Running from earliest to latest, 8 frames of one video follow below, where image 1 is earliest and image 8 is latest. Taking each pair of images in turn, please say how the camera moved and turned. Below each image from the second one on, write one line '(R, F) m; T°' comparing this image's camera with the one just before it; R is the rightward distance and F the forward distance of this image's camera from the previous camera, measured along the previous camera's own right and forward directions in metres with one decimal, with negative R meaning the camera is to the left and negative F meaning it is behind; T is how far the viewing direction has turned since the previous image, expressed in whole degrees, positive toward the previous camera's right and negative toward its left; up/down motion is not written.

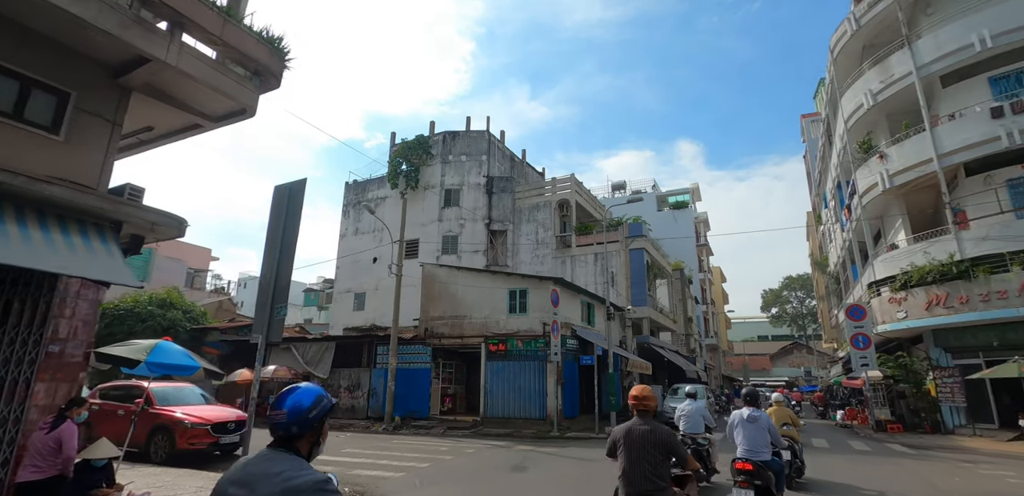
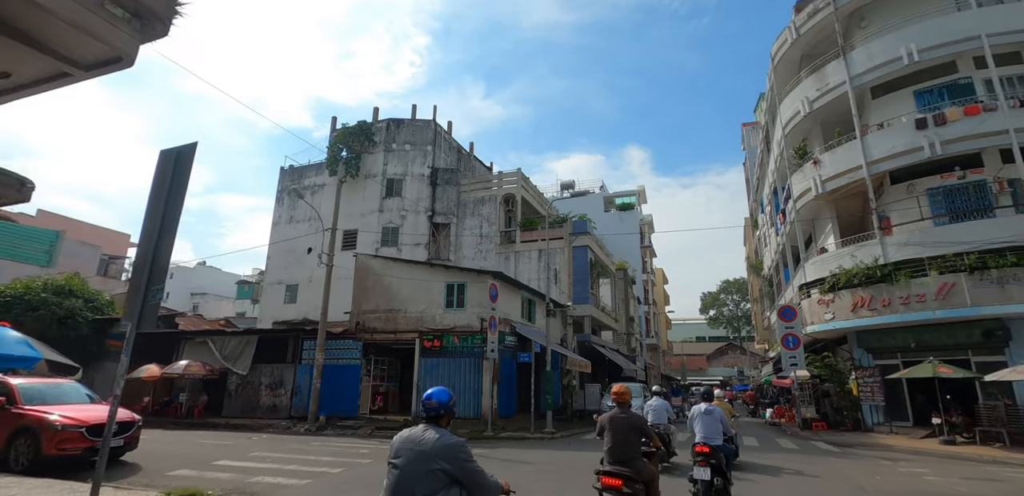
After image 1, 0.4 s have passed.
(+0.4, +0.7) m; +6°
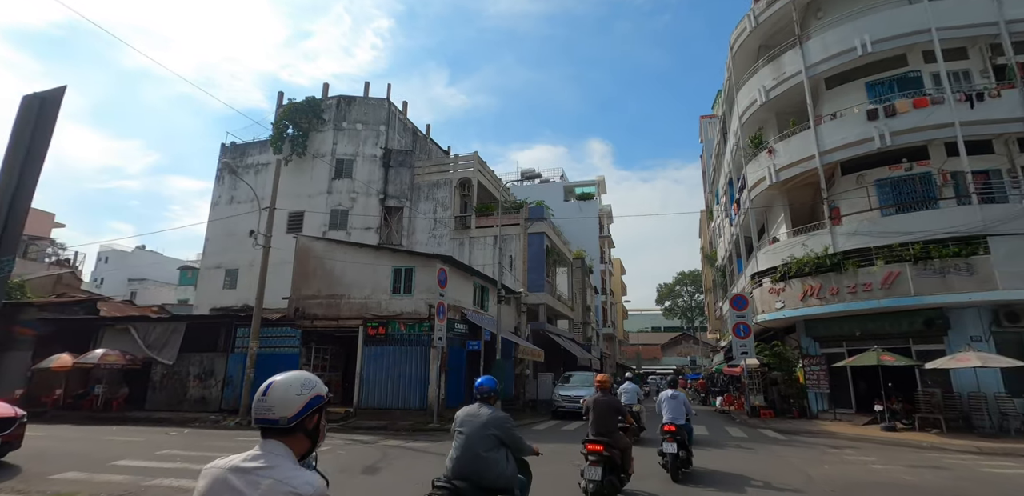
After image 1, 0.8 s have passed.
(+0.4, +0.7) m; +4°
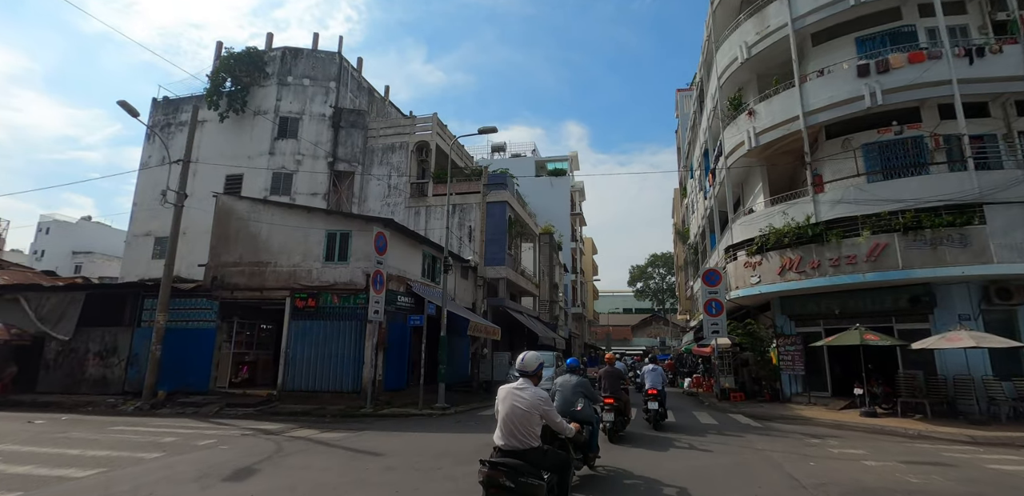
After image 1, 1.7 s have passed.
(+0.8, +1.9) m; +3°
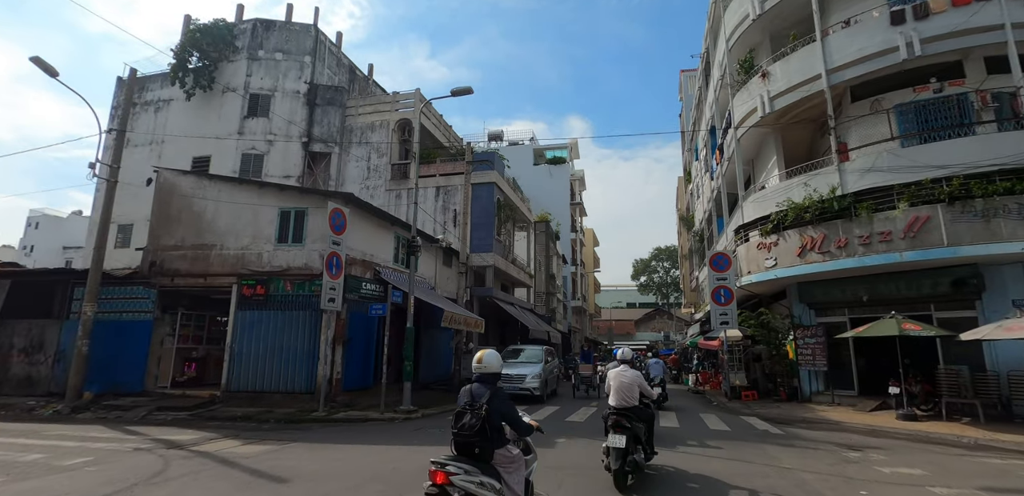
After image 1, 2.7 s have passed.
(+0.7, +2.0) m; 0°
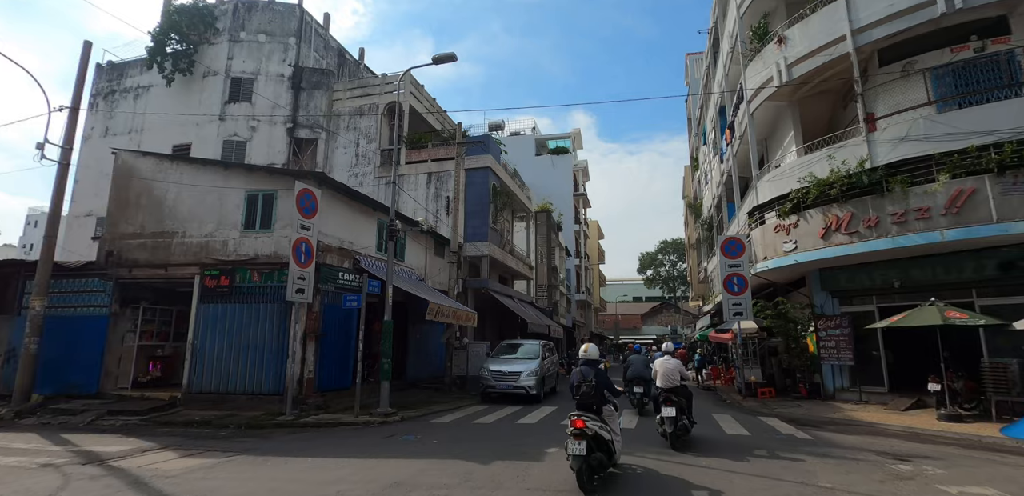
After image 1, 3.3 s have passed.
(+0.4, +1.3) m; -1°
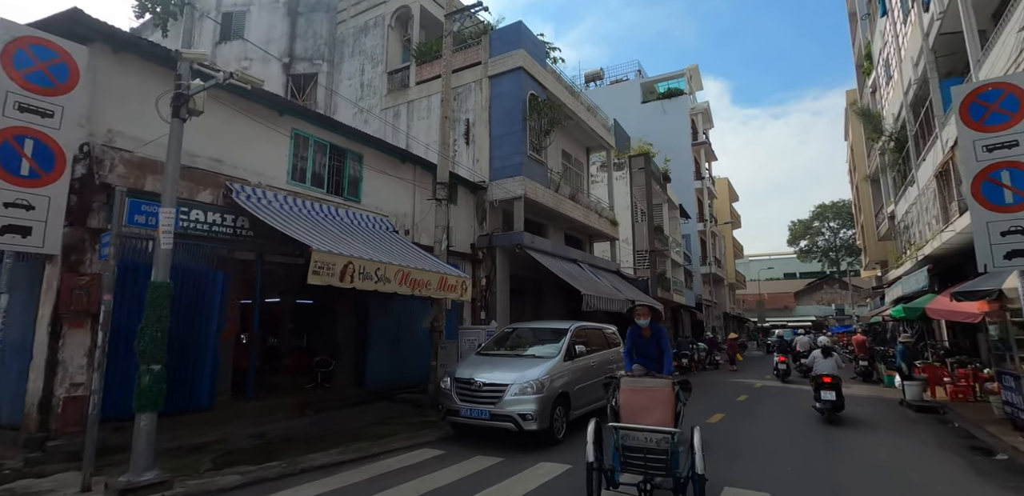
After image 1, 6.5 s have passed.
(+2.0, +6.9) m; -15°
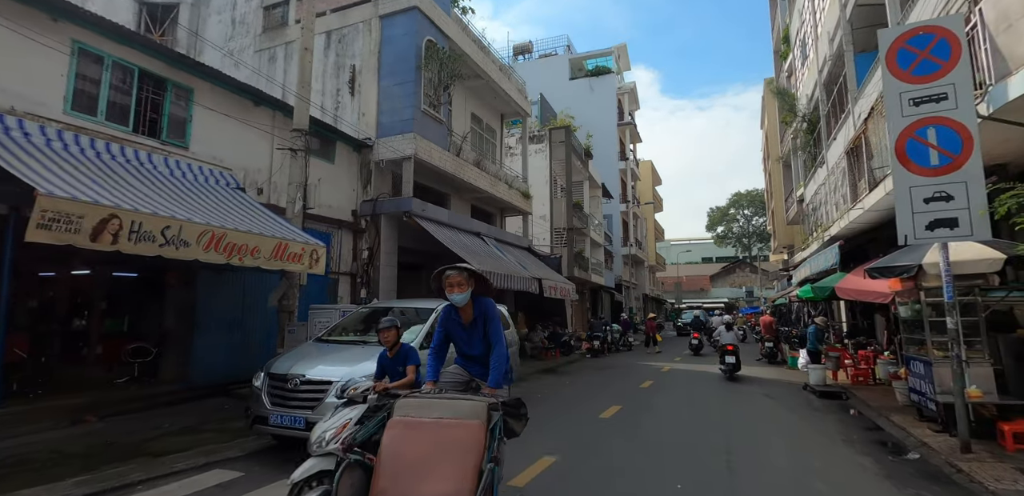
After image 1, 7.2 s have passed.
(+1.0, +1.5) m; +7°
